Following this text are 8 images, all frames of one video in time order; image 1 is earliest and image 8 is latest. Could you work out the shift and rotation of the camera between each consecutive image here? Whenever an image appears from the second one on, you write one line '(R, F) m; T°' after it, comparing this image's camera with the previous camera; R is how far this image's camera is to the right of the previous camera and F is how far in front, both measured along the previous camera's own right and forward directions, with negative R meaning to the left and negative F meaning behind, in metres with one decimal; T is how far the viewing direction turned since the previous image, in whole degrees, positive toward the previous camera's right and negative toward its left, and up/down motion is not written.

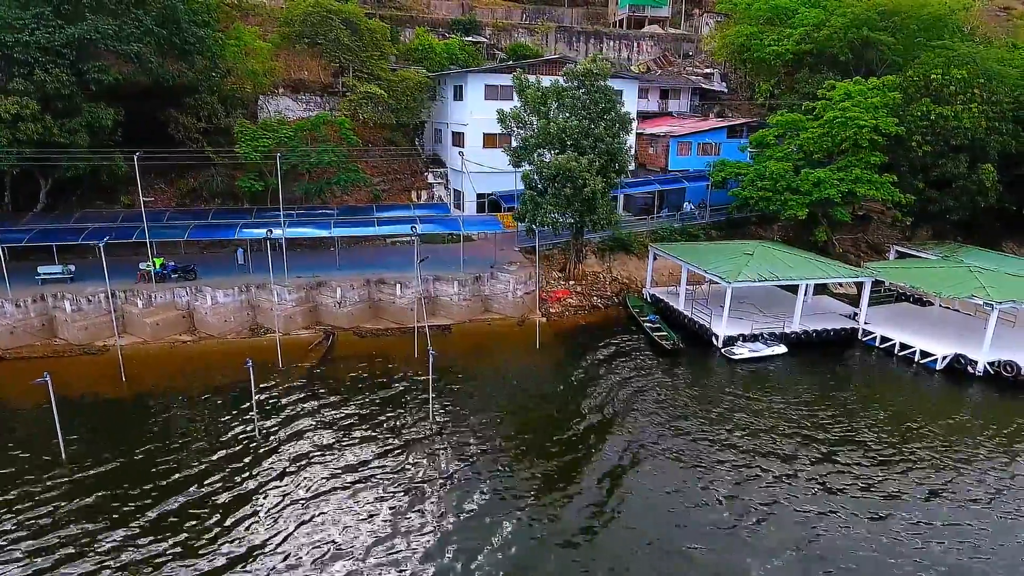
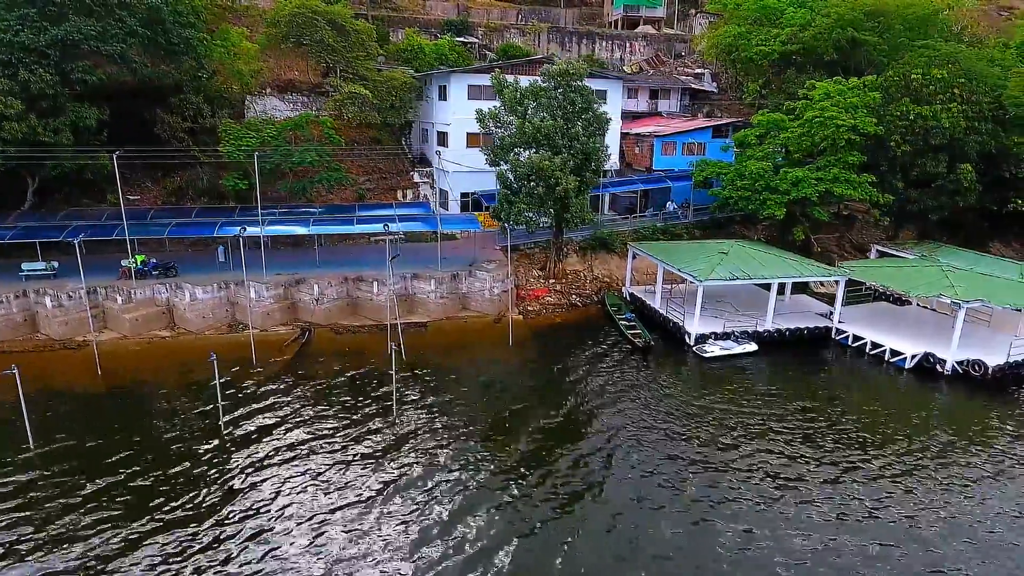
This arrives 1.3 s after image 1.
(+1.6, -0.3) m; -1°
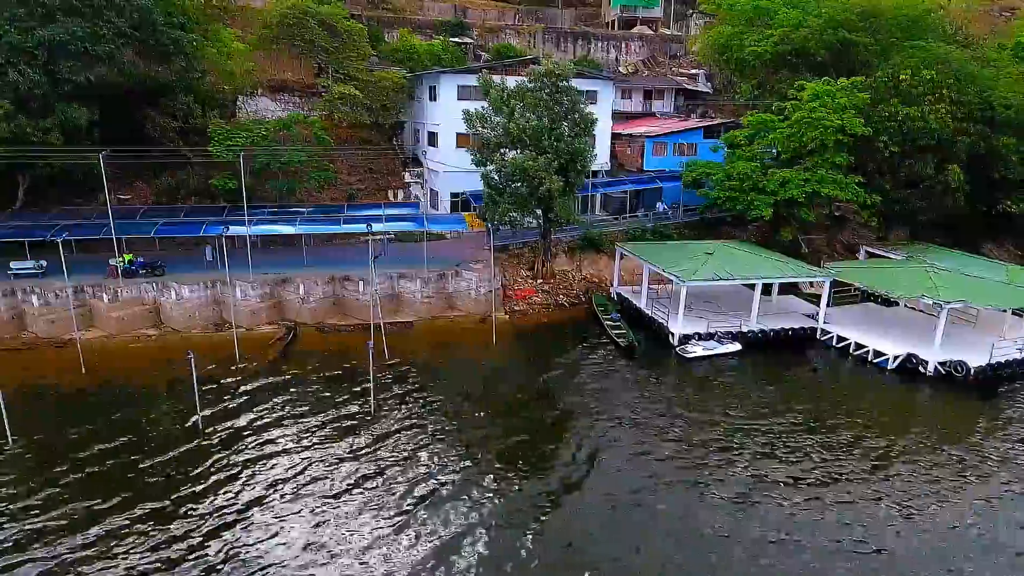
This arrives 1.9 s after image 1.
(+1.0, -0.1) m; 0°
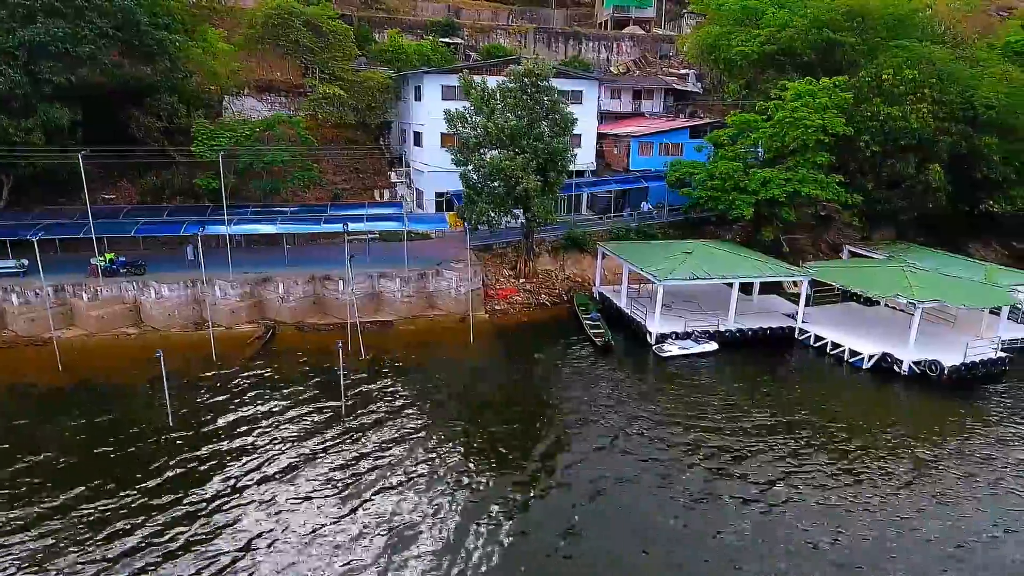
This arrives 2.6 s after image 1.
(+1.2, -0.1) m; 0°
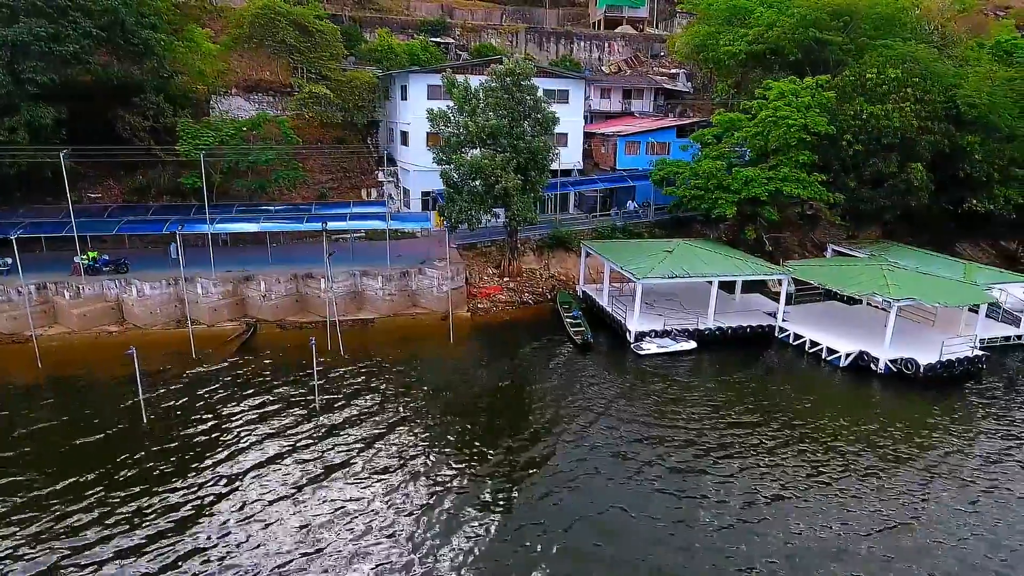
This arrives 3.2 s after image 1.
(+1.1, -0.1) m; 0°
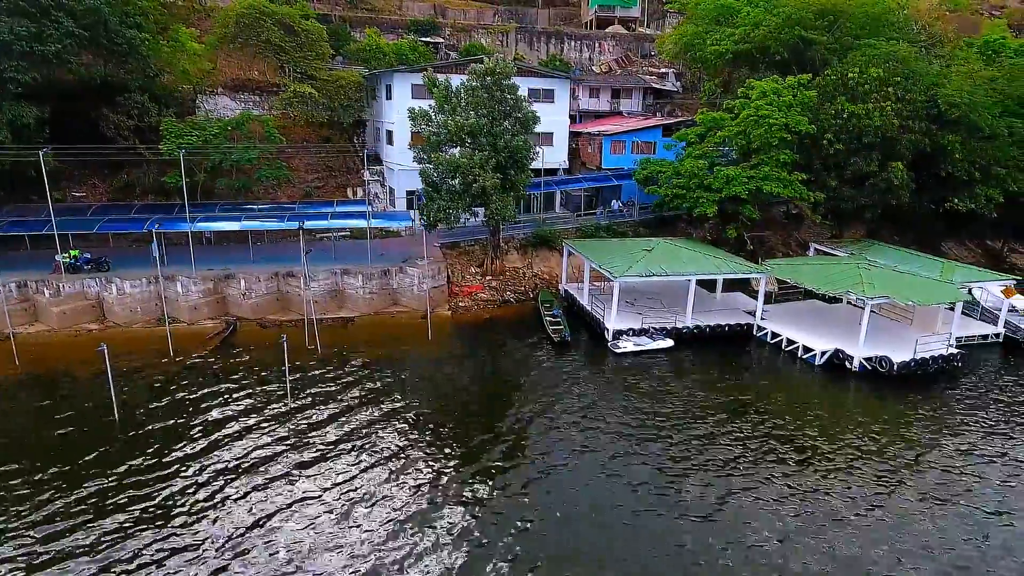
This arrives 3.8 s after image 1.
(+1.1, -0.1) m; 0°
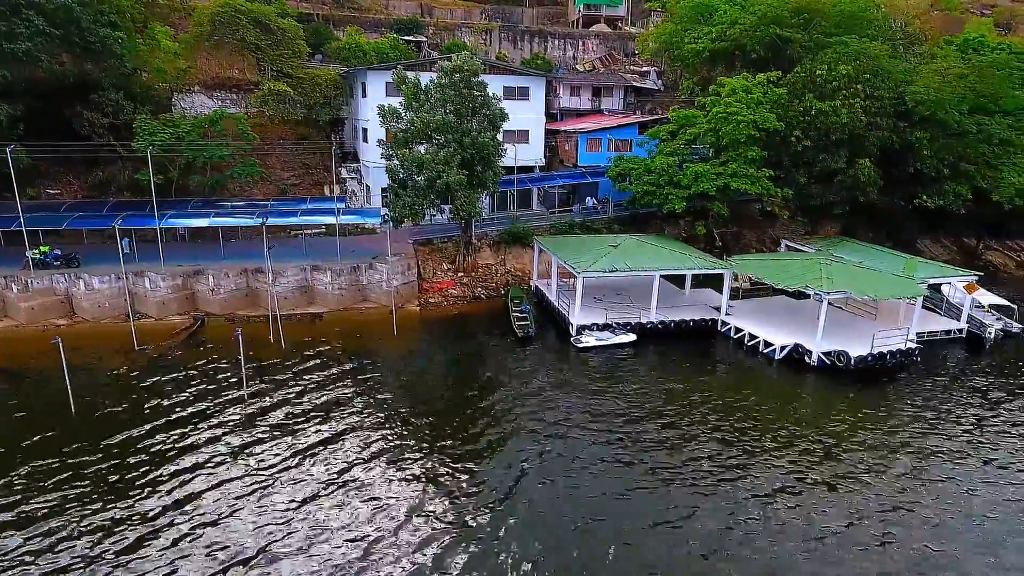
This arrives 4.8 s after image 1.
(+1.8, -0.2) m; 0°
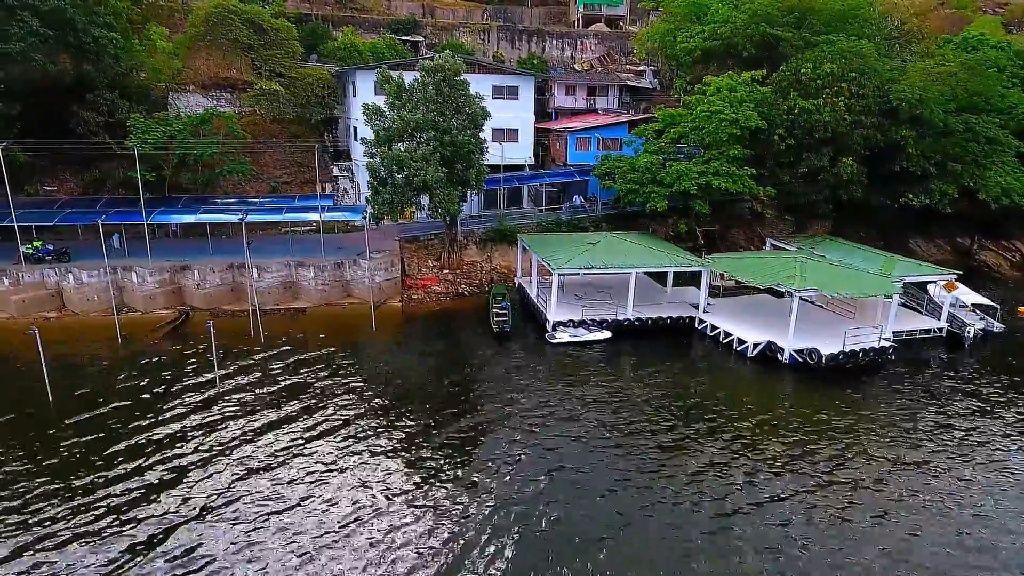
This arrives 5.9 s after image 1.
(+1.9, -0.3) m; -1°
